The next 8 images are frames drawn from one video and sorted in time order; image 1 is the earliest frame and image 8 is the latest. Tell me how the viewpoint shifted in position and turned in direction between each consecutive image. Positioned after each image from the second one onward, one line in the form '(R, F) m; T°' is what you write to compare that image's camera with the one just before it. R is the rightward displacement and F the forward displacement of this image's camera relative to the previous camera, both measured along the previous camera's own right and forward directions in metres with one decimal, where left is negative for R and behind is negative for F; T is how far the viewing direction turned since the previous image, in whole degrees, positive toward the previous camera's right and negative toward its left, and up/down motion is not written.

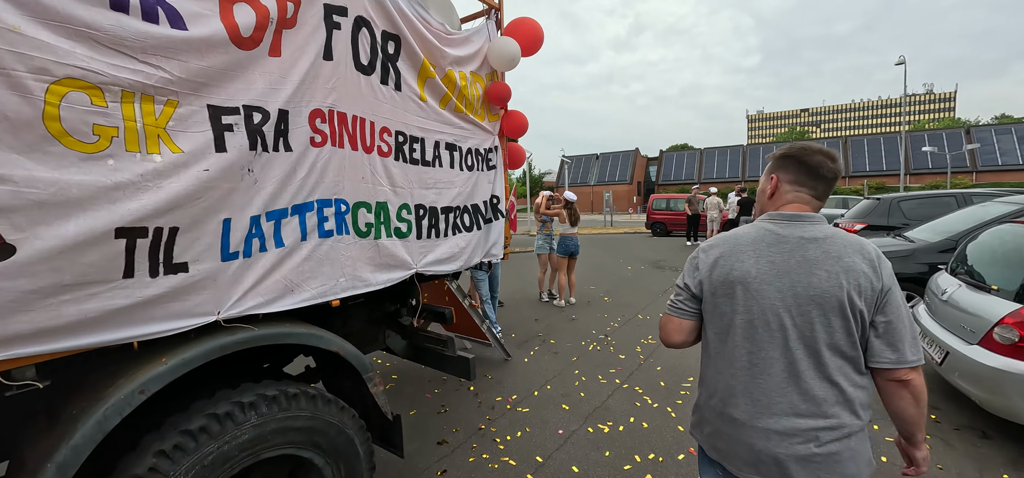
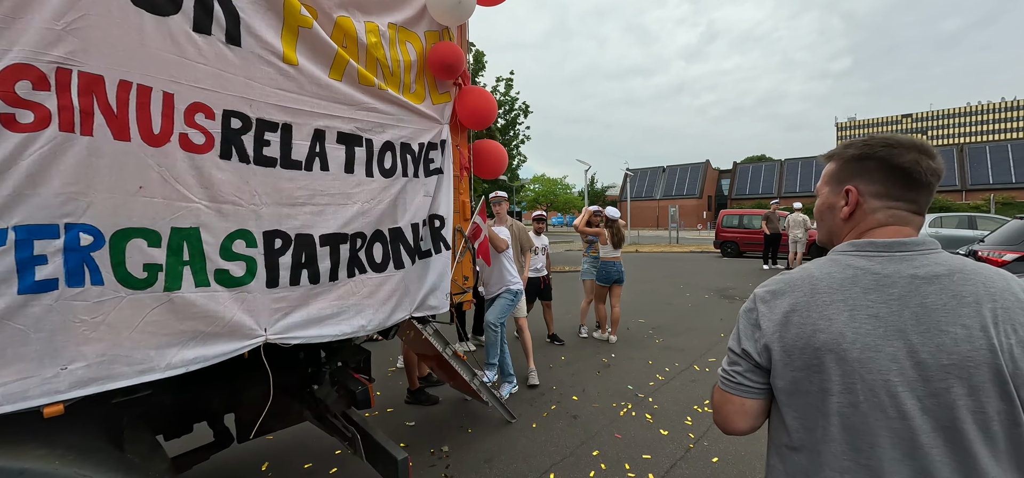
(+0.6, +1.3) m; -9°
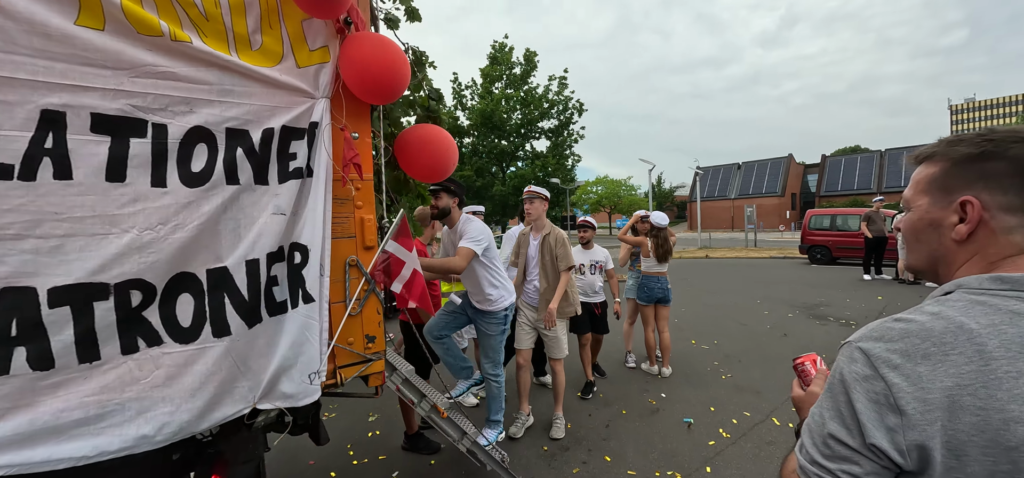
(+0.5, +1.0) m; -9°
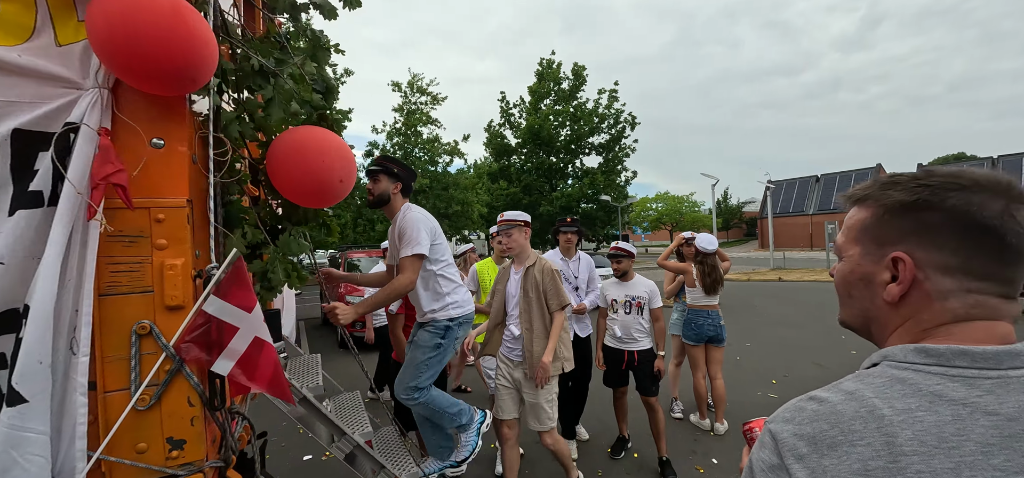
(+0.5, +0.6) m; -8°
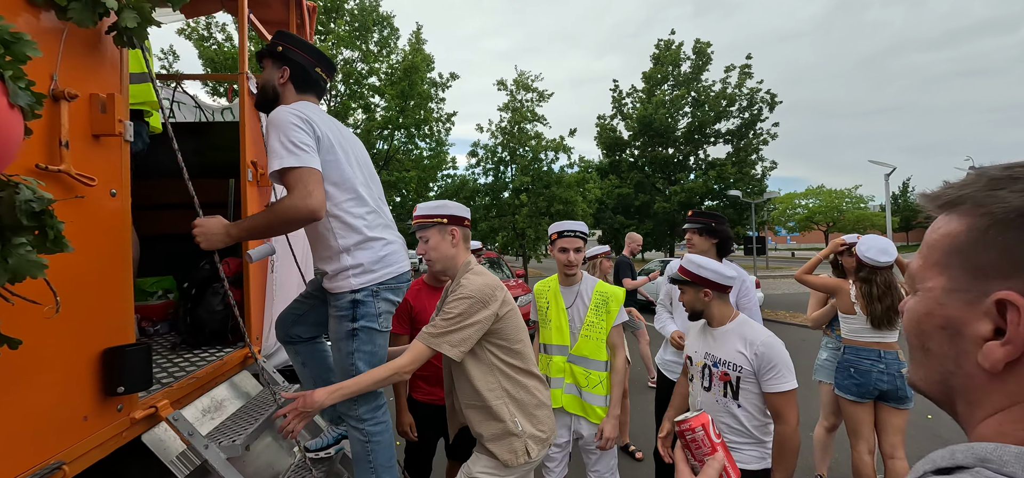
(+0.5, +1.0) m; -17°
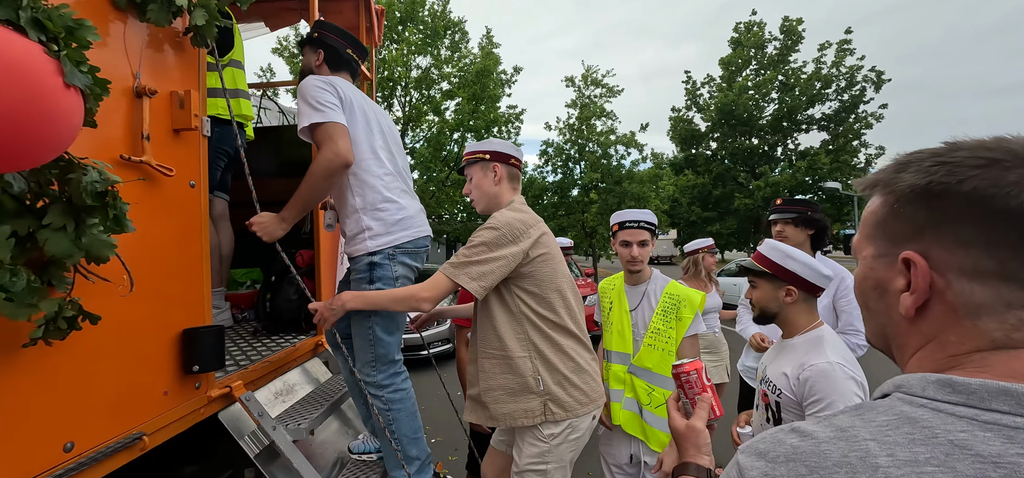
(0.0, +0.1) m; -10°
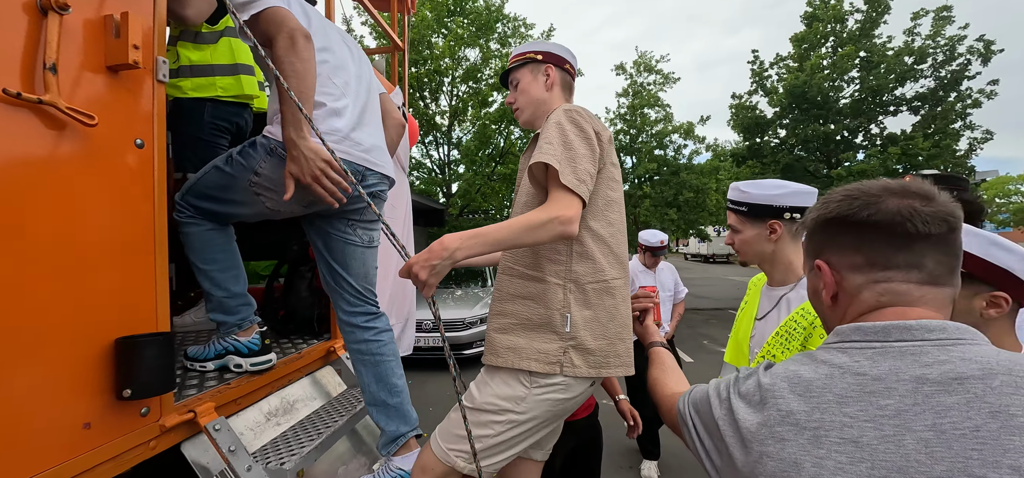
(0.0, +0.5) m; -7°
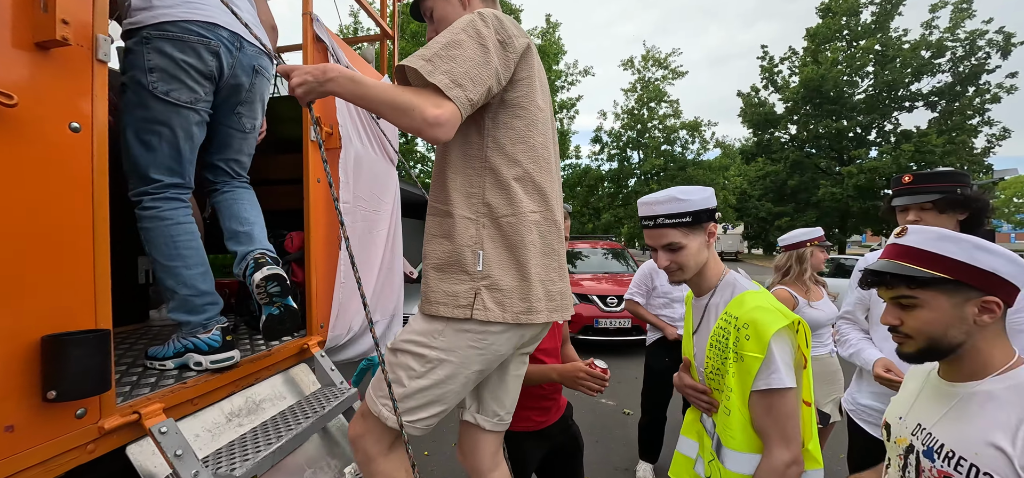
(+0.1, +0.1) m; -1°
